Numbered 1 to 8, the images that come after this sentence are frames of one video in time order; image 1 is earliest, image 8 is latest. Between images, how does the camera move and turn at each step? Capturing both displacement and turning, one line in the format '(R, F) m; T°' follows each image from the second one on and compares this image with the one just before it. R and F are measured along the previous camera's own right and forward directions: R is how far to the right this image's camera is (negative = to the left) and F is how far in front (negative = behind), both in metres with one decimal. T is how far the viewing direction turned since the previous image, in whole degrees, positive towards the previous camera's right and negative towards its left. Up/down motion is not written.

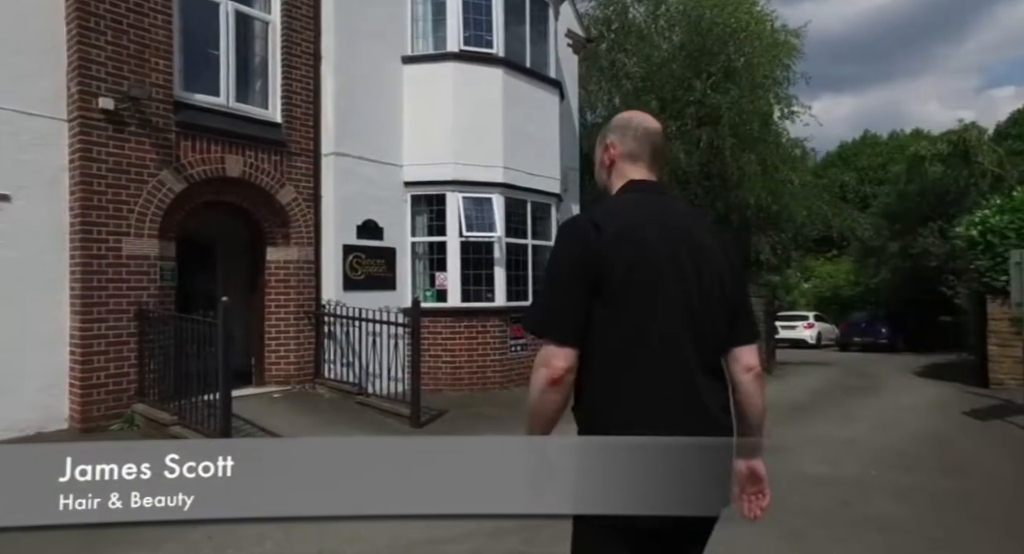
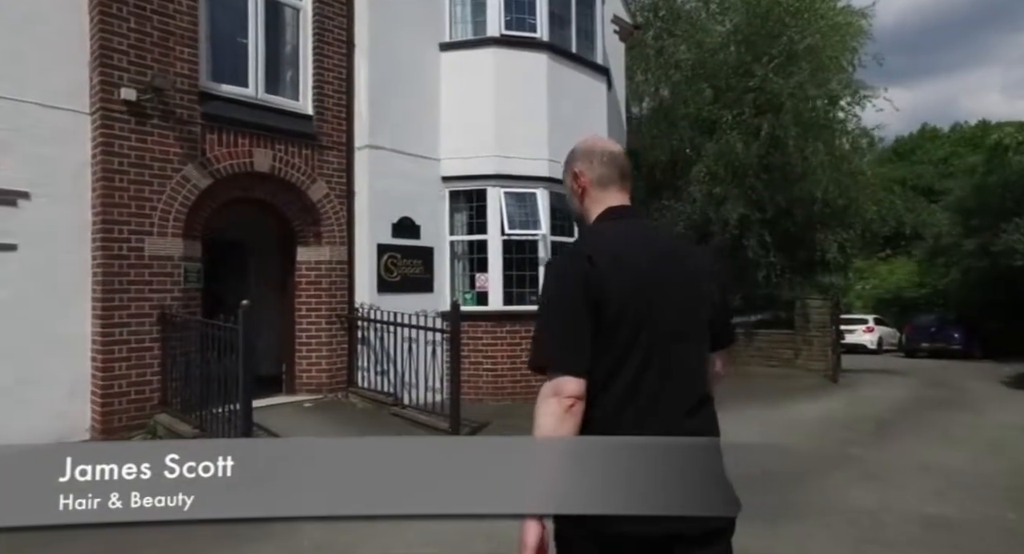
(-0.1, +0.7) m; -3°
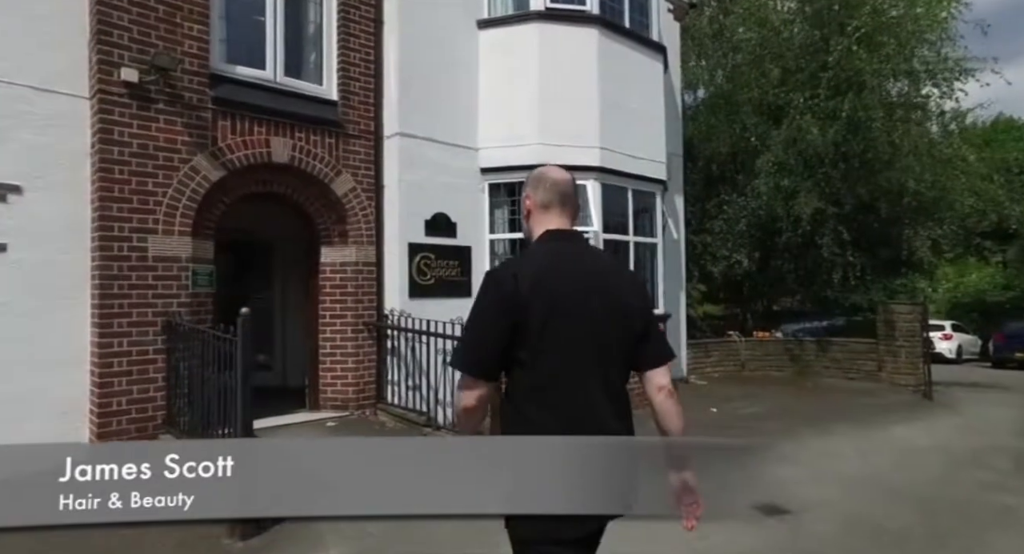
(-0.1, +0.9) m; -4°
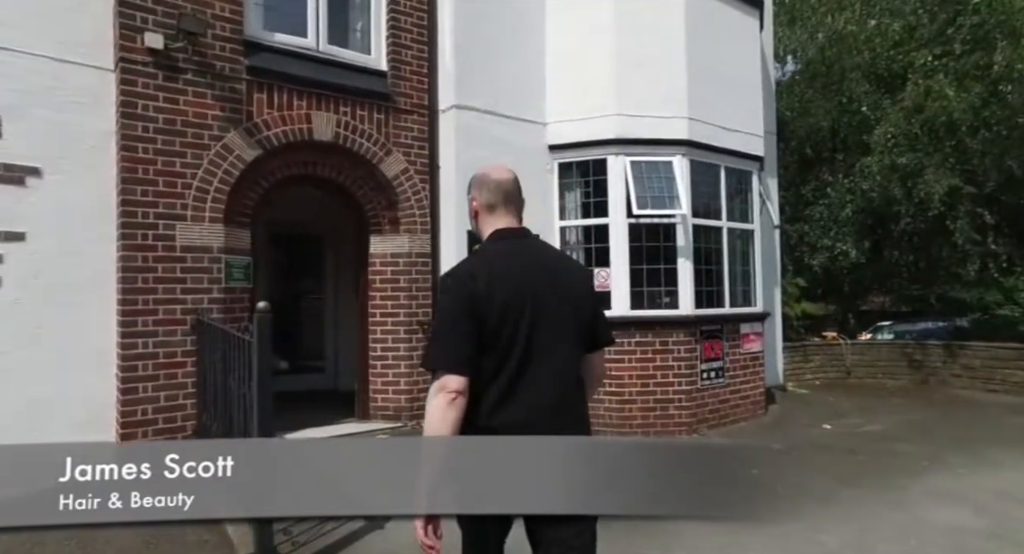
(-0.1, +1.0) m; -6°
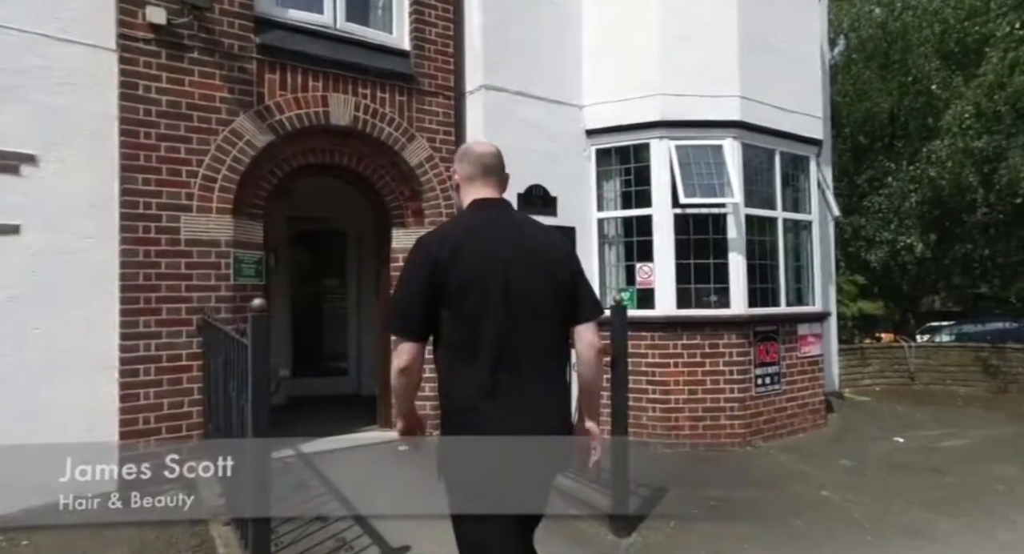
(-0.1, +0.5) m; -3°
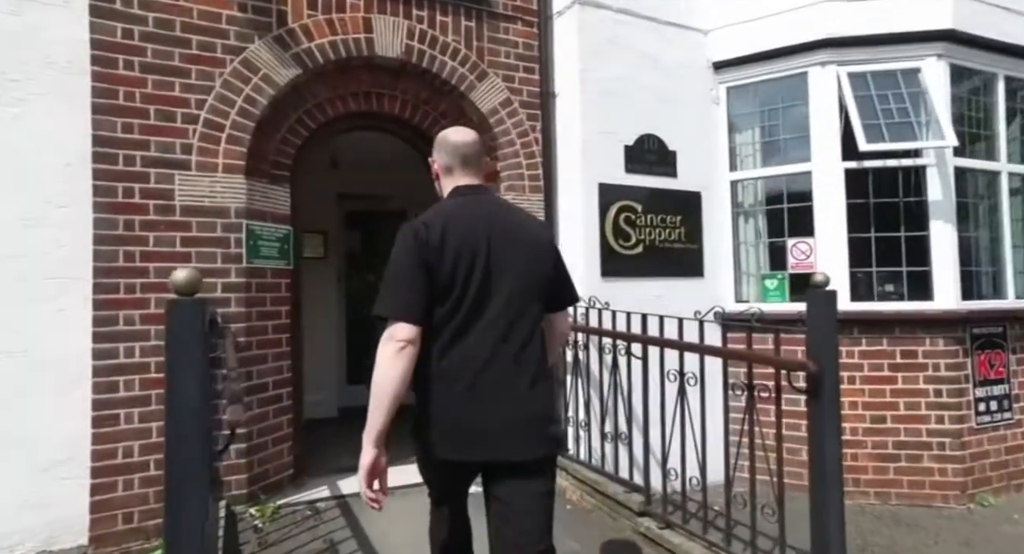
(-0.2, +1.5) m; -7°
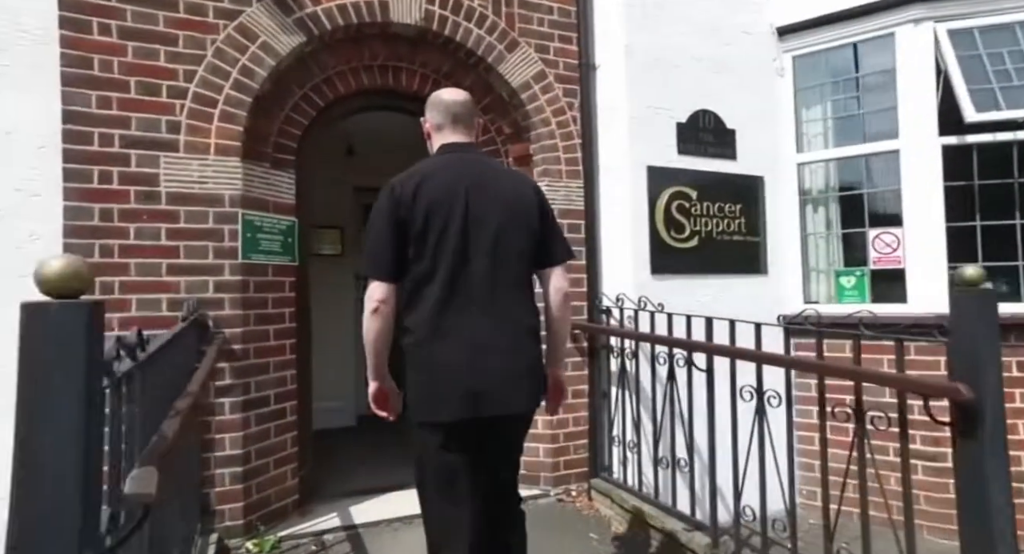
(0.0, +0.5) m; -3°
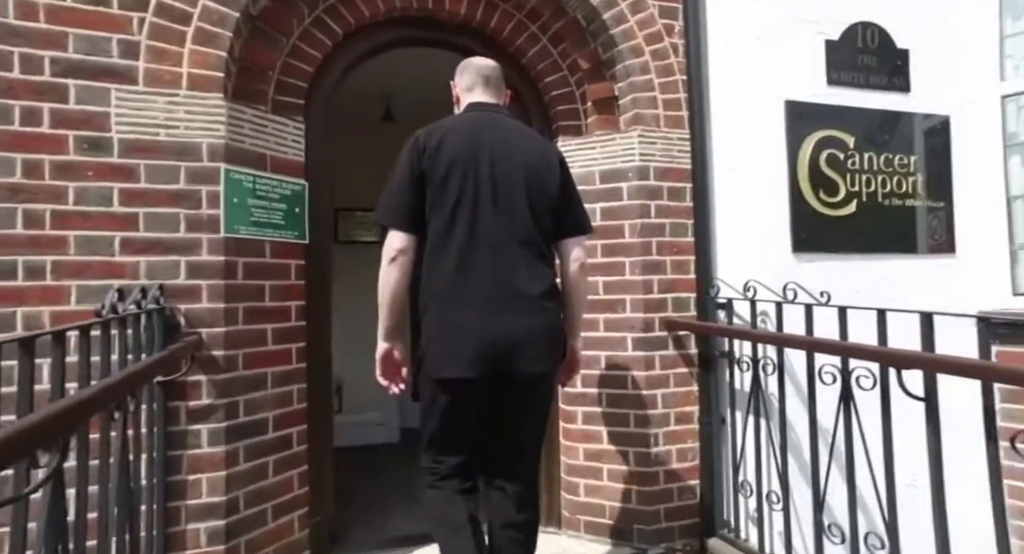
(-0.1, +1.0) m; -6°
